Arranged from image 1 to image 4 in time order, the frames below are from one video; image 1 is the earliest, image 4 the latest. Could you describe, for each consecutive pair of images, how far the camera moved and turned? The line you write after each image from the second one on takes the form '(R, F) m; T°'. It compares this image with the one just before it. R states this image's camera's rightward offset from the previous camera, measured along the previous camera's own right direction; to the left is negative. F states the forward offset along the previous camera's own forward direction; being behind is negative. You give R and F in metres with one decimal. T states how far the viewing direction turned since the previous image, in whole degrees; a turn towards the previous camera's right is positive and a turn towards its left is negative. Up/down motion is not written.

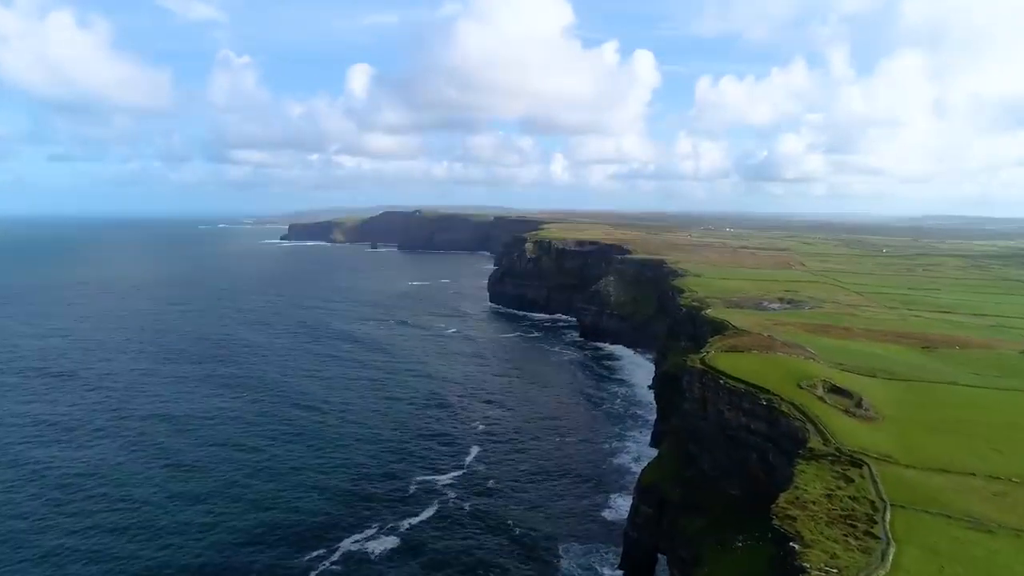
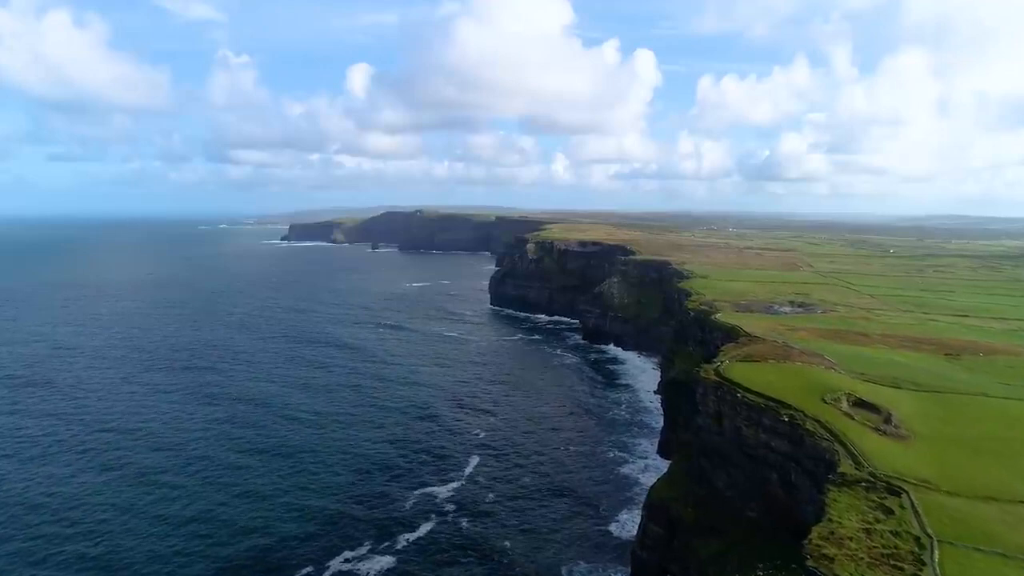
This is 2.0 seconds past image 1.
(0.0, +2.6) m; 0°
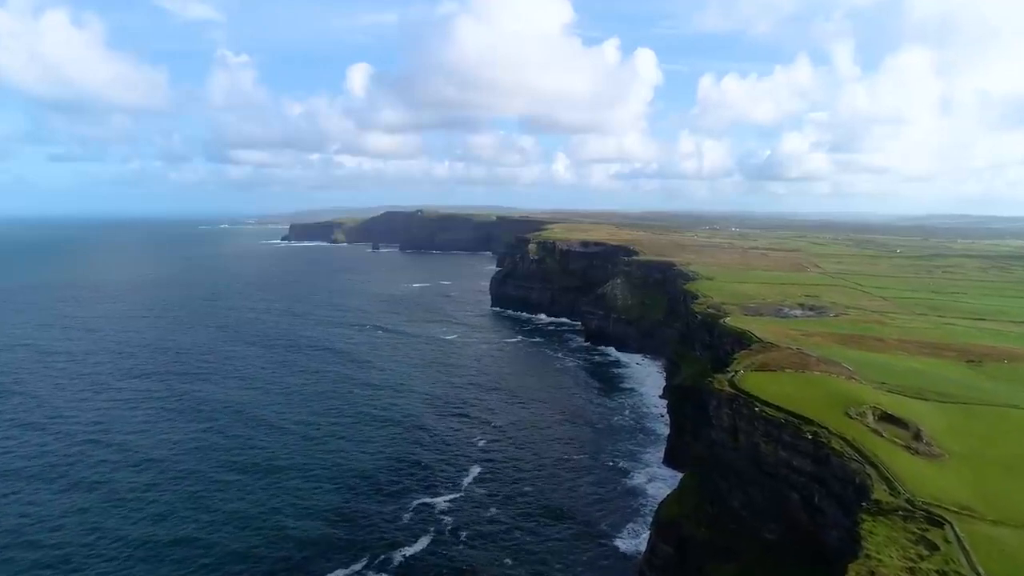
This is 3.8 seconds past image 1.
(0.0, +2.4) m; 0°
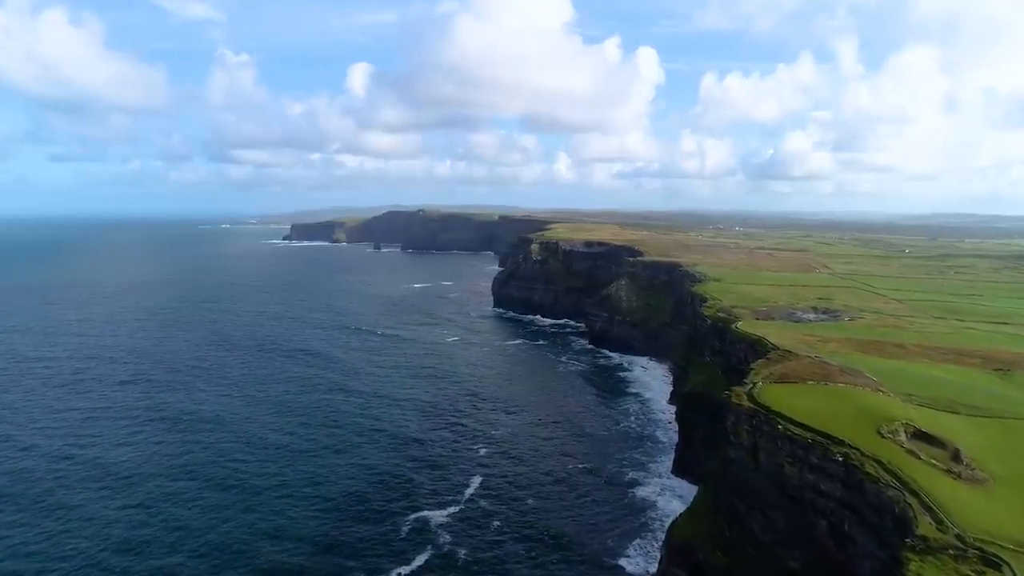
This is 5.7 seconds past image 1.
(0.0, +2.6) m; 0°
